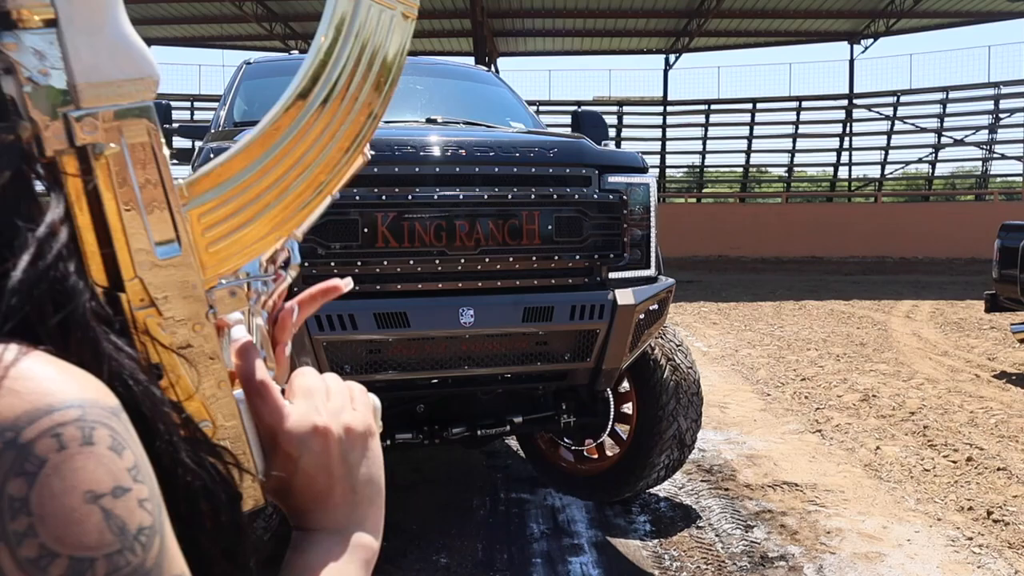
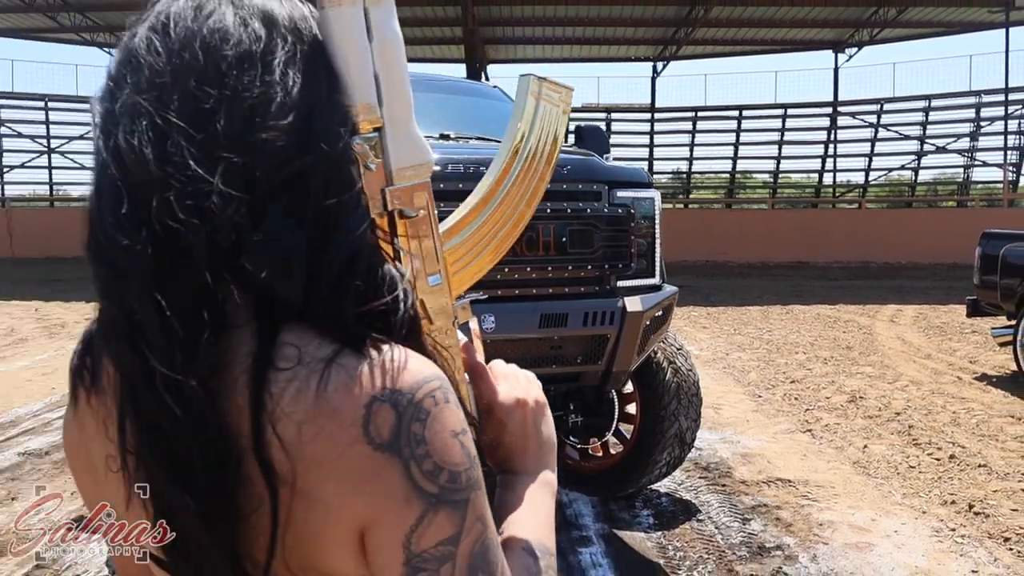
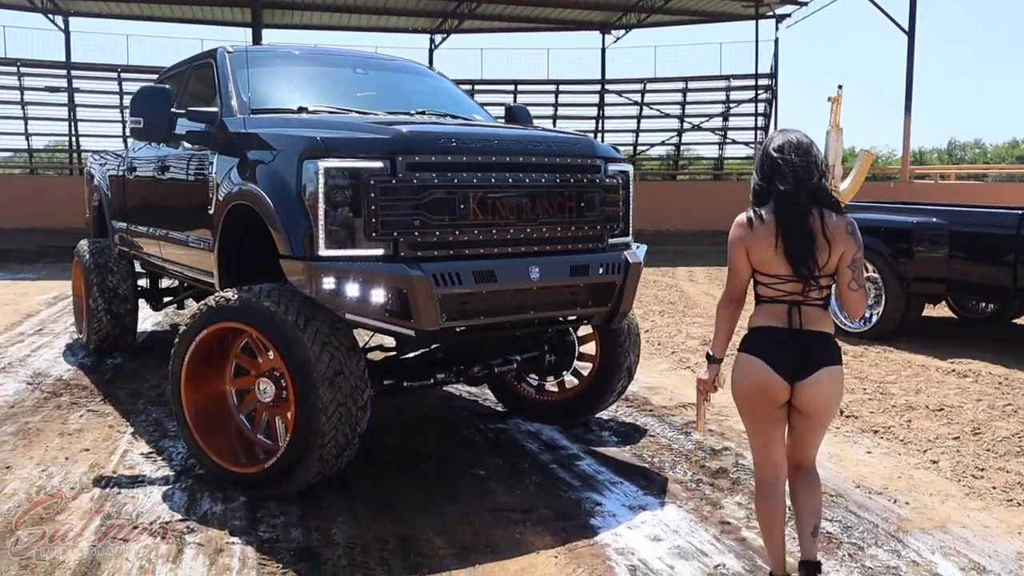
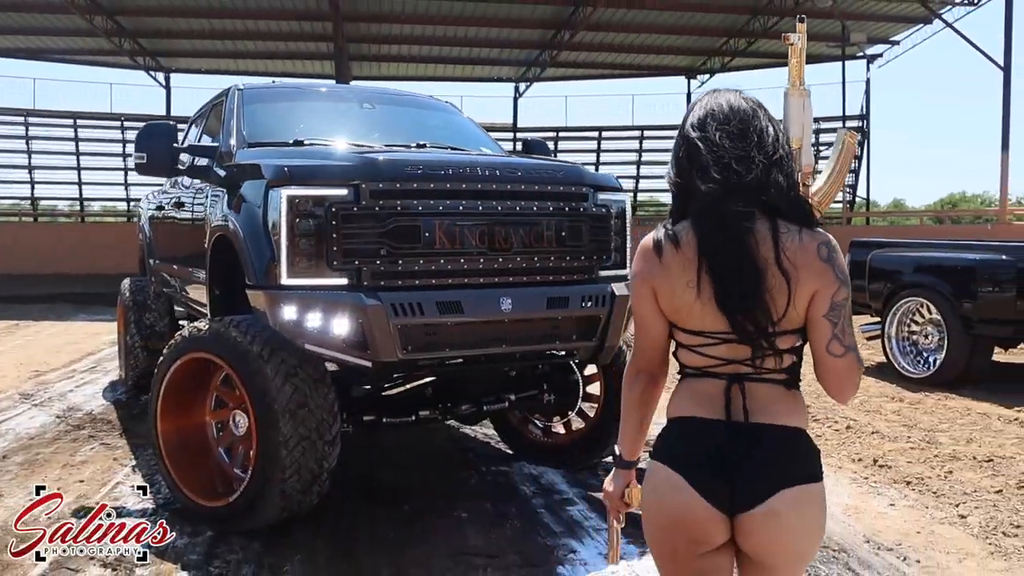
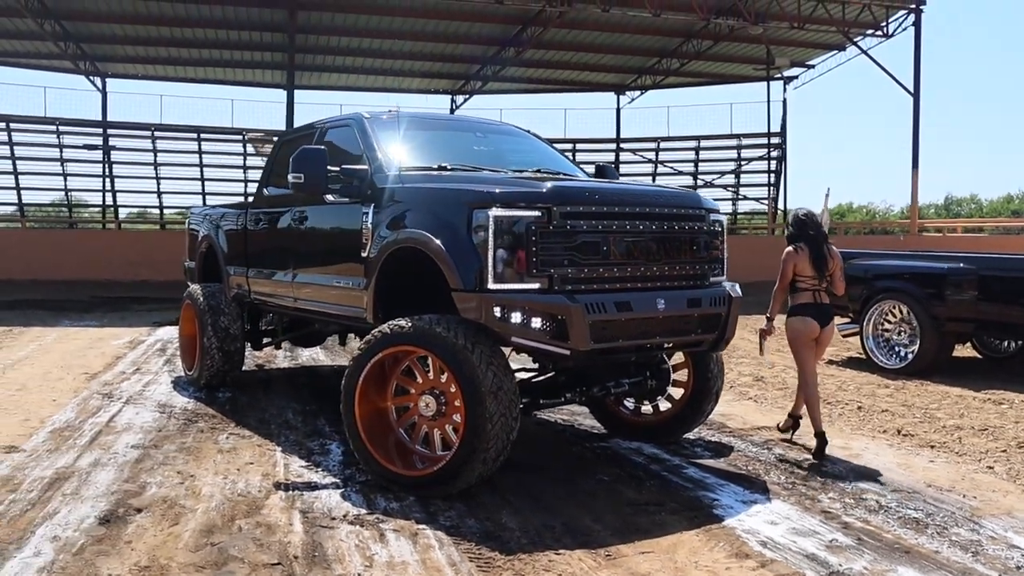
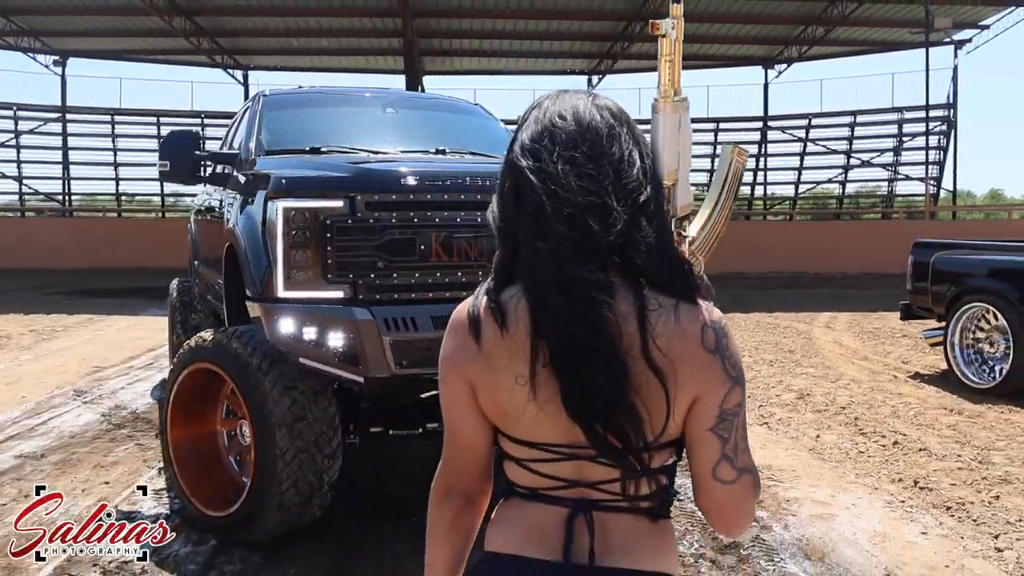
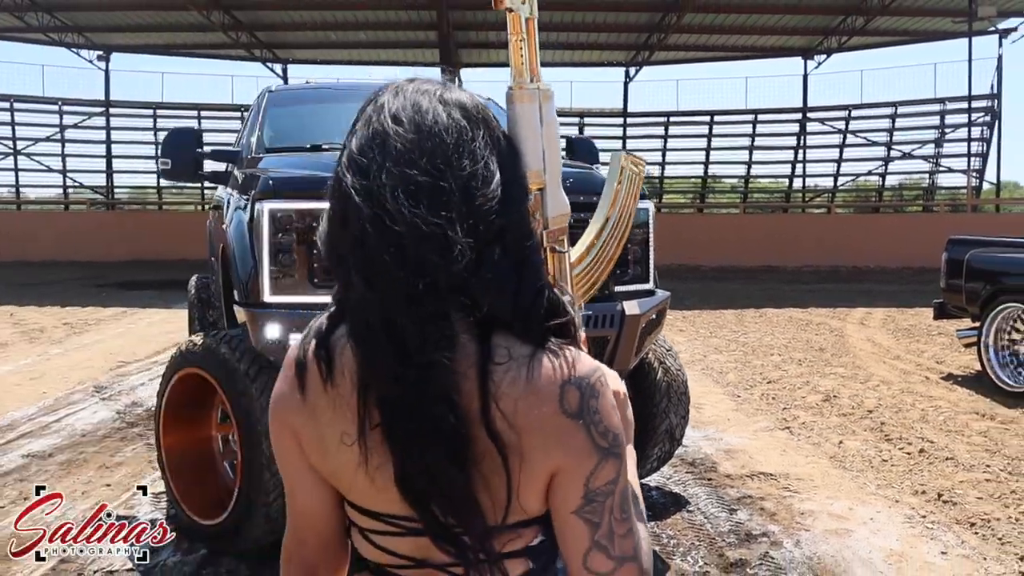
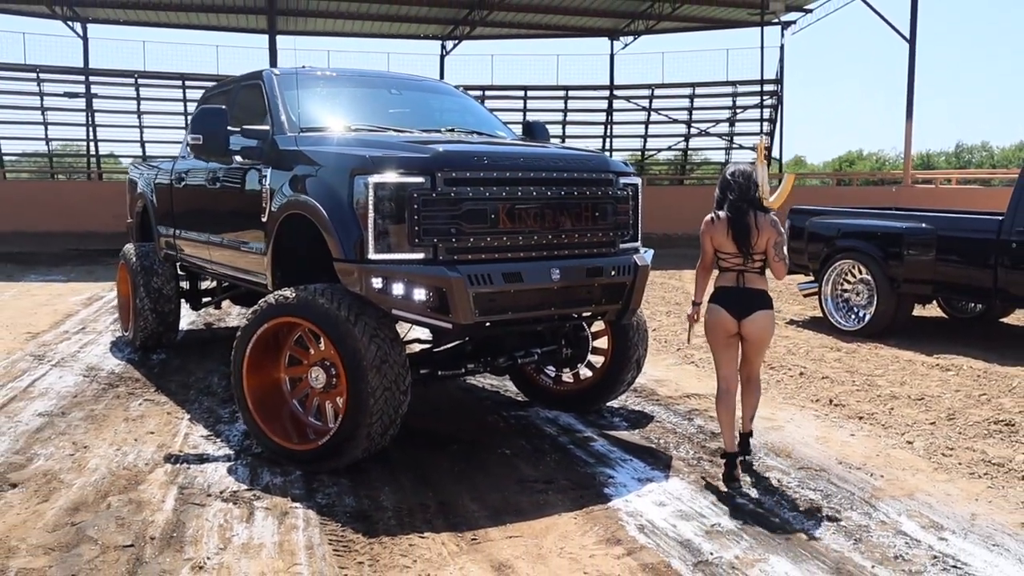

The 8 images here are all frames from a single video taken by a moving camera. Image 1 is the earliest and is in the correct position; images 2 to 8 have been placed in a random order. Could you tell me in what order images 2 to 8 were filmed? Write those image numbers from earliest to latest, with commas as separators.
2, 7, 6, 4, 3, 8, 5
